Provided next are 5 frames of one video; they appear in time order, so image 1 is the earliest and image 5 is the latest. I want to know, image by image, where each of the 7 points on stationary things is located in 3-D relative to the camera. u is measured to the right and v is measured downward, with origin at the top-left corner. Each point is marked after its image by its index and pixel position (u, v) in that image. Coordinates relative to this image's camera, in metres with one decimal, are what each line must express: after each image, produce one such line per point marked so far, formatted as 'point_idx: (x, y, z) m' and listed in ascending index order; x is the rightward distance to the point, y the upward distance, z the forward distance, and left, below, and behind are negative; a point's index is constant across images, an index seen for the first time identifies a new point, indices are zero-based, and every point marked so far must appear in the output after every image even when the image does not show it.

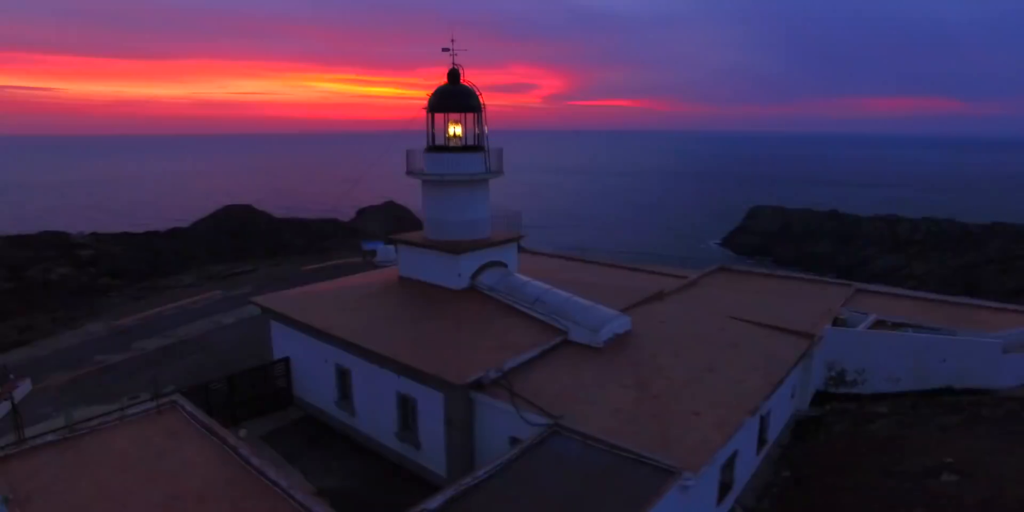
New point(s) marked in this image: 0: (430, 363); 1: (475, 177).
0: (-1.3, -1.7, +9.1) m
1: (-0.8, +1.6, +12.0) m
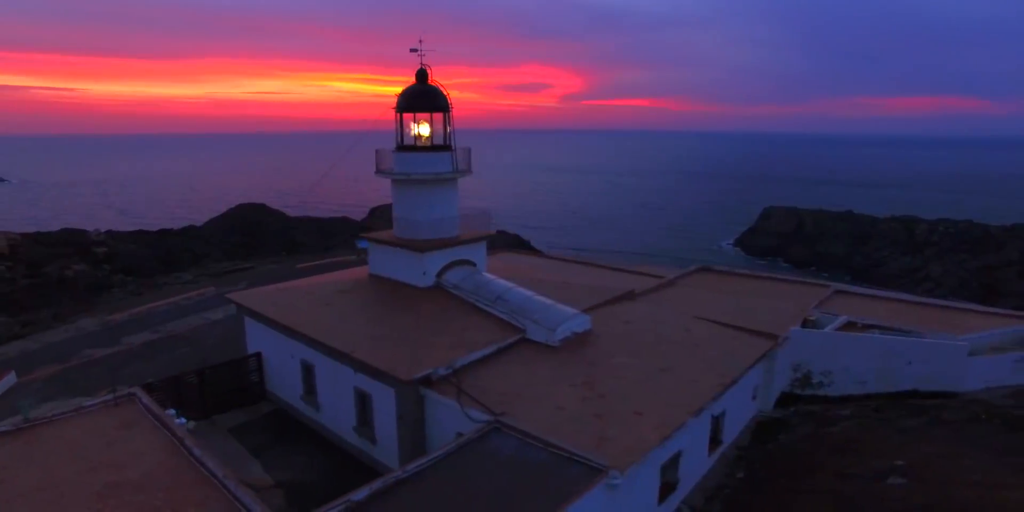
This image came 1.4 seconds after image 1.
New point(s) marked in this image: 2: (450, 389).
0: (-2.1, -1.7, +9.2) m
1: (-1.5, +1.7, +12.1) m
2: (-1.0, -2.0, +8.8) m
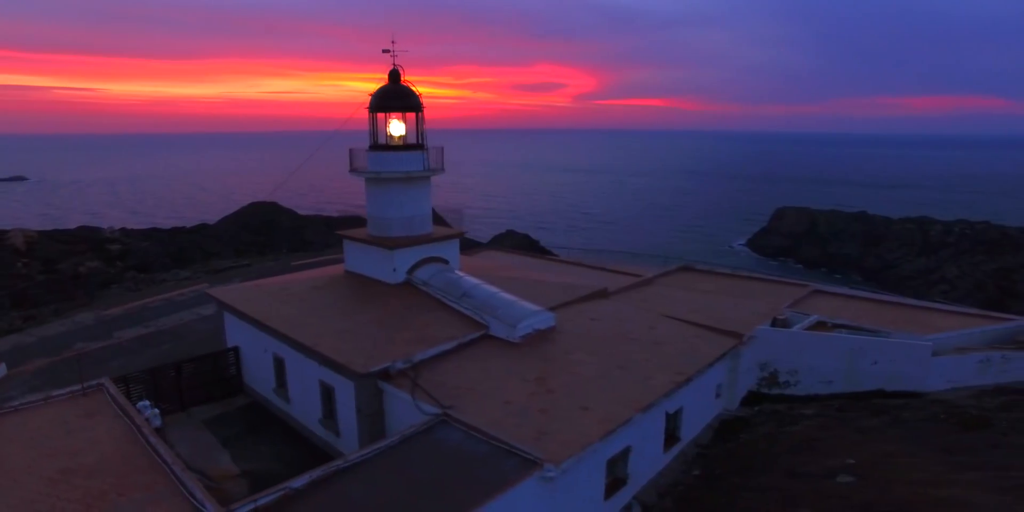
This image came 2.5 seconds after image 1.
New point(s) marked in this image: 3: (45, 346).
0: (-2.7, -1.6, +9.4) m
1: (-2.1, +1.7, +12.3) m
2: (-1.7, -2.0, +9.0) m
3: (-13.0, -2.5, +16.0) m
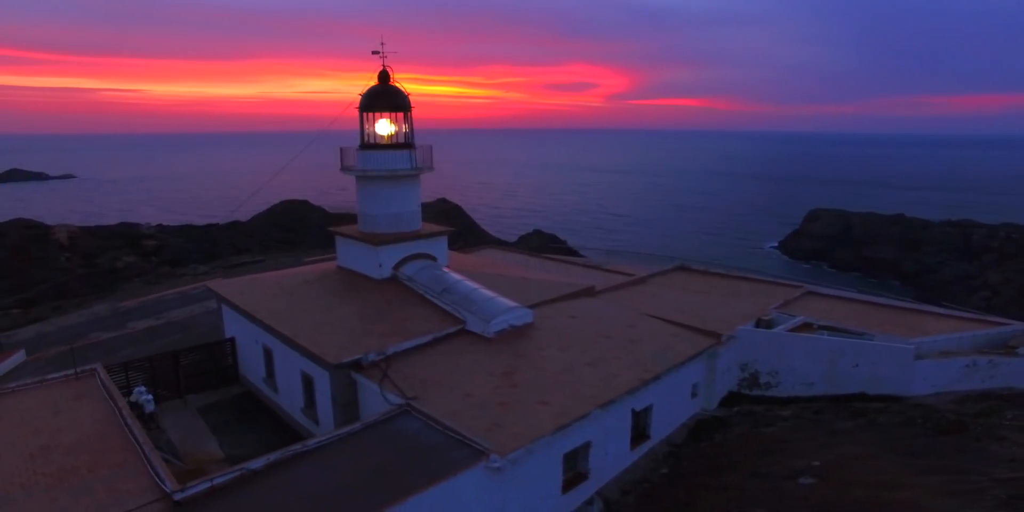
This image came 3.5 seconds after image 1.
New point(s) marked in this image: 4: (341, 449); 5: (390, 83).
0: (-3.2, -1.5, +9.8) m
1: (-2.4, +1.8, +12.6) m
2: (-2.2, -1.9, +9.2) m
3: (-13.1, -2.3, +16.9) m
4: (-2.2, -2.5, +7.5) m
5: (-2.6, +3.8, +12.7) m
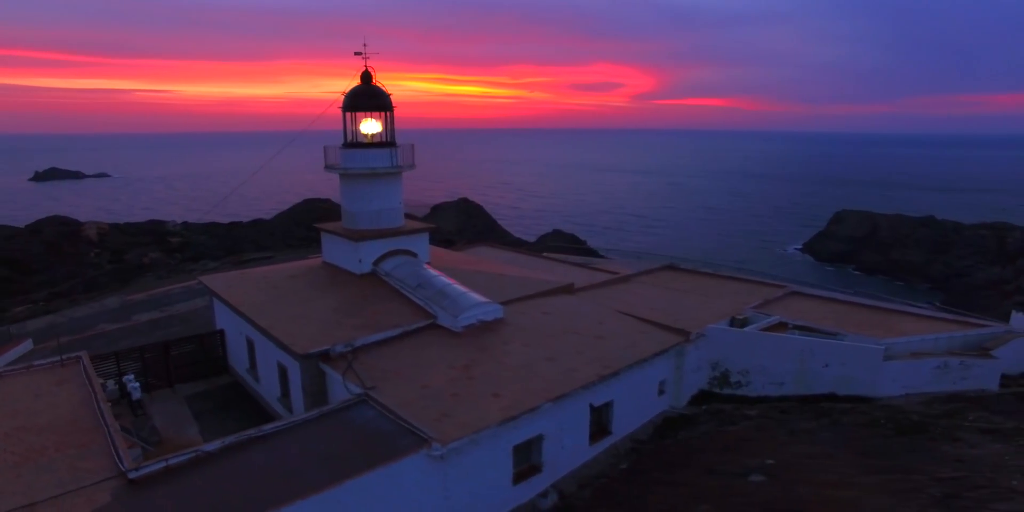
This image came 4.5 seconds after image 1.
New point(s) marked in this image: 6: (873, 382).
0: (-3.8, -1.4, +10.1) m
1: (-2.9, +1.9, +12.9) m
2: (-2.8, -1.8, +9.5) m
3: (-13.4, -2.1, +17.6) m
4: (-2.9, -2.4, +7.8) m
5: (-3.1, +3.9, +13.0) m
6: (+6.4, -2.2, +10.2) m
